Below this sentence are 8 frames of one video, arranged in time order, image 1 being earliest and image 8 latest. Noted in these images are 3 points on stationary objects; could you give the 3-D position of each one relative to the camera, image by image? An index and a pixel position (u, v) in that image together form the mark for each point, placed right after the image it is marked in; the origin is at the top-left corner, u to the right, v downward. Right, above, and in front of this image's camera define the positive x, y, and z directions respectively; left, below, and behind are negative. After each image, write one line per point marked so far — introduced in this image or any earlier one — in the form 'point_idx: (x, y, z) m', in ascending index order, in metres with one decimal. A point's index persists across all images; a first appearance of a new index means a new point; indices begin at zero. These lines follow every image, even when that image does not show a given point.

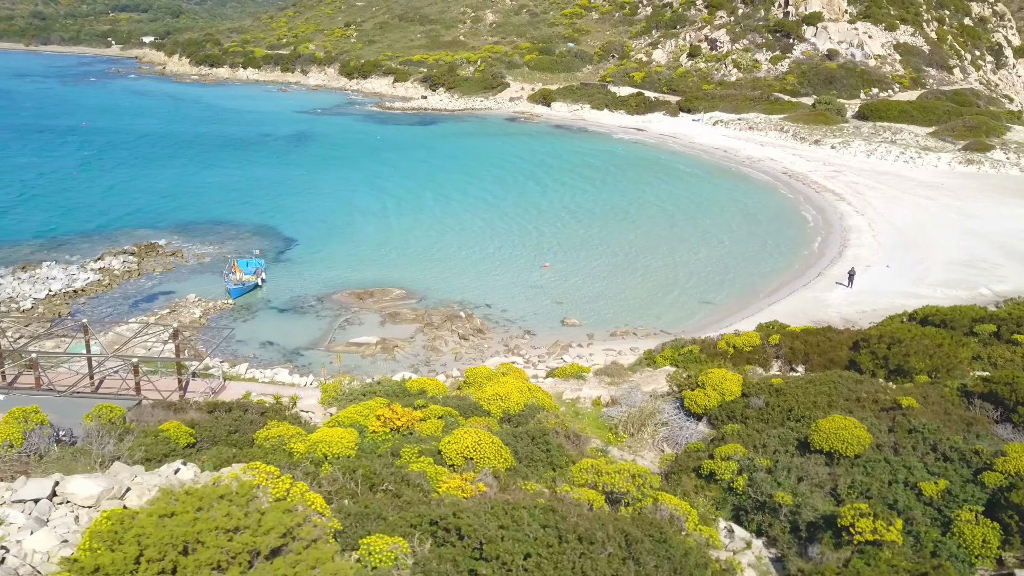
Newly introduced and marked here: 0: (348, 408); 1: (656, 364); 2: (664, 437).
0: (-2.5, -1.8, +11.9) m
1: (+3.1, -1.6, +16.8) m
2: (+2.4, -2.4, +12.7) m
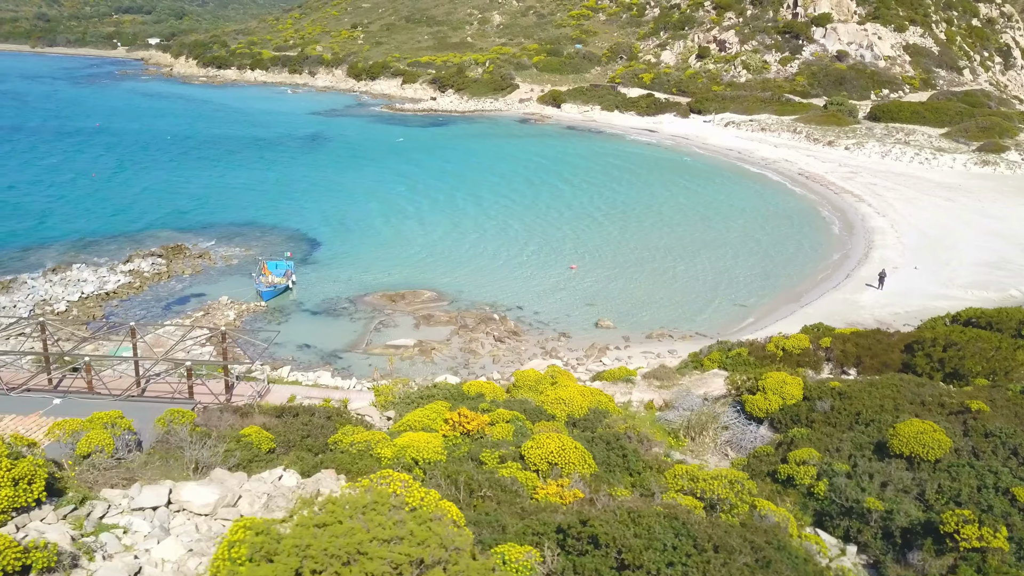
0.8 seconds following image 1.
0: (-1.5, -1.9, +11.8) m
1: (+4.1, -1.7, +16.7) m
2: (+3.4, -2.4, +12.6) m
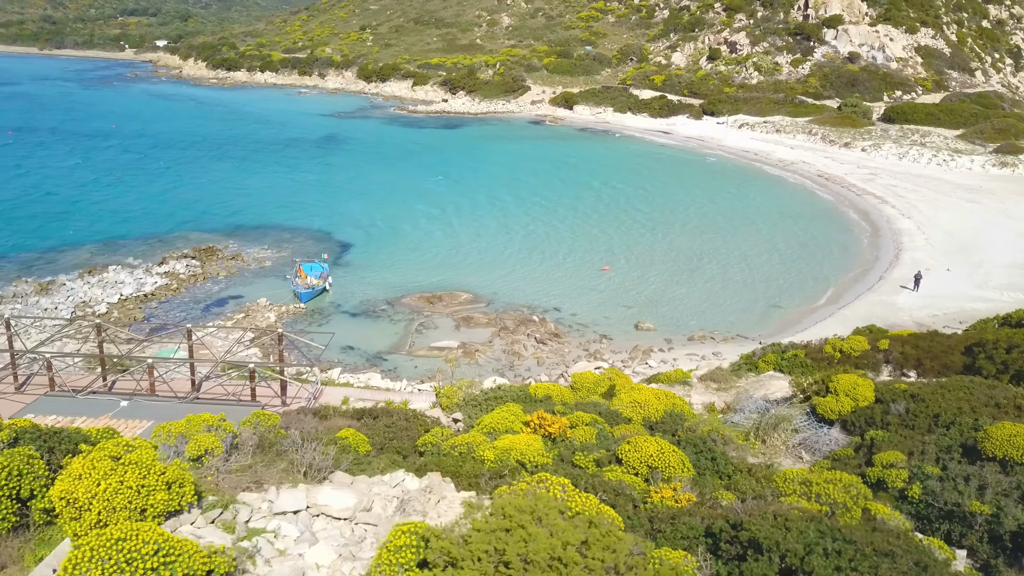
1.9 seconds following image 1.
0: (-0.3, -1.9, +11.7) m
1: (+5.2, -1.7, +16.6) m
2: (+4.5, -2.5, +12.5) m
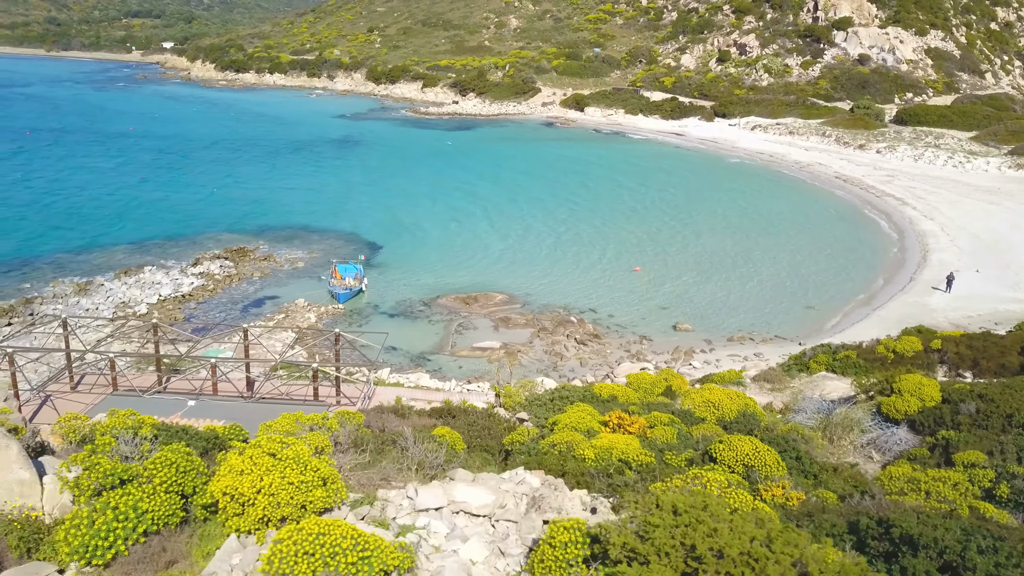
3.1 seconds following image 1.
0: (+0.8, -1.9, +11.8) m
1: (+6.3, -1.7, +16.6) m
2: (+5.7, -2.5, +12.5) m
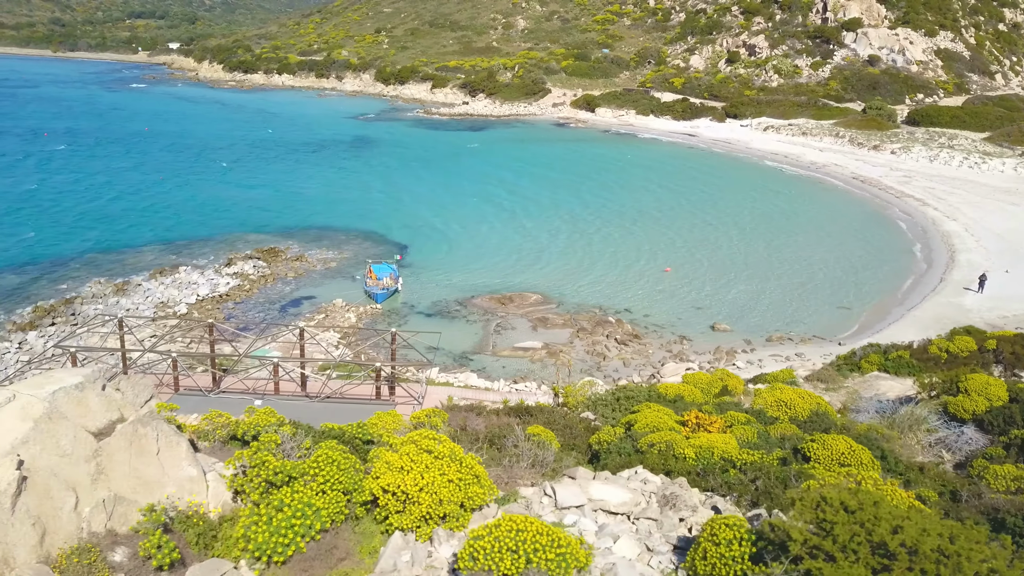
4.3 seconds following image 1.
0: (+1.9, -1.9, +11.8) m
1: (+7.4, -1.7, +16.7) m
2: (+6.8, -2.5, +12.5) m
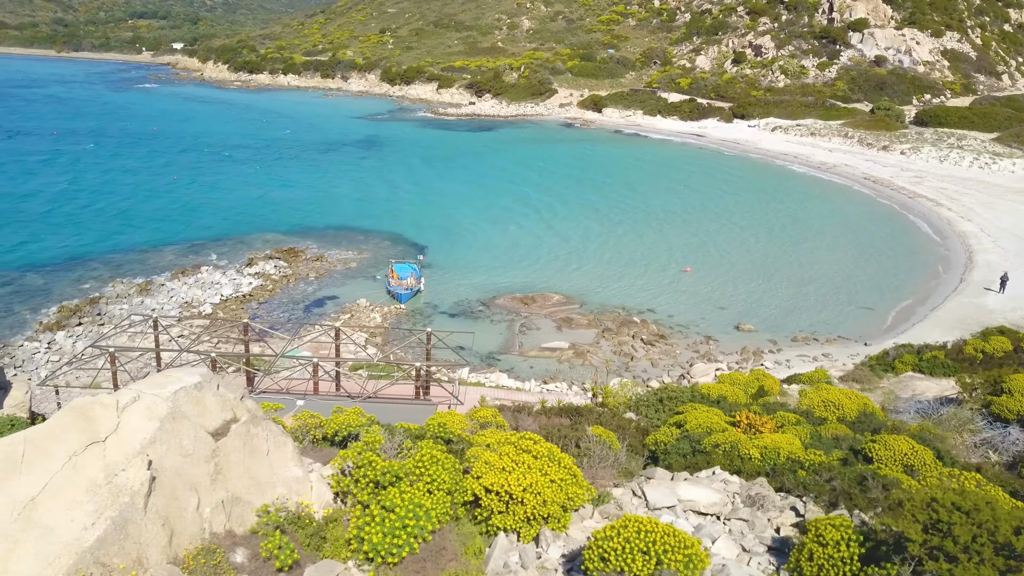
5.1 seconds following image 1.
0: (+2.6, -1.9, +11.8) m
1: (+8.1, -1.7, +16.6) m
2: (+7.5, -2.5, +12.5) m
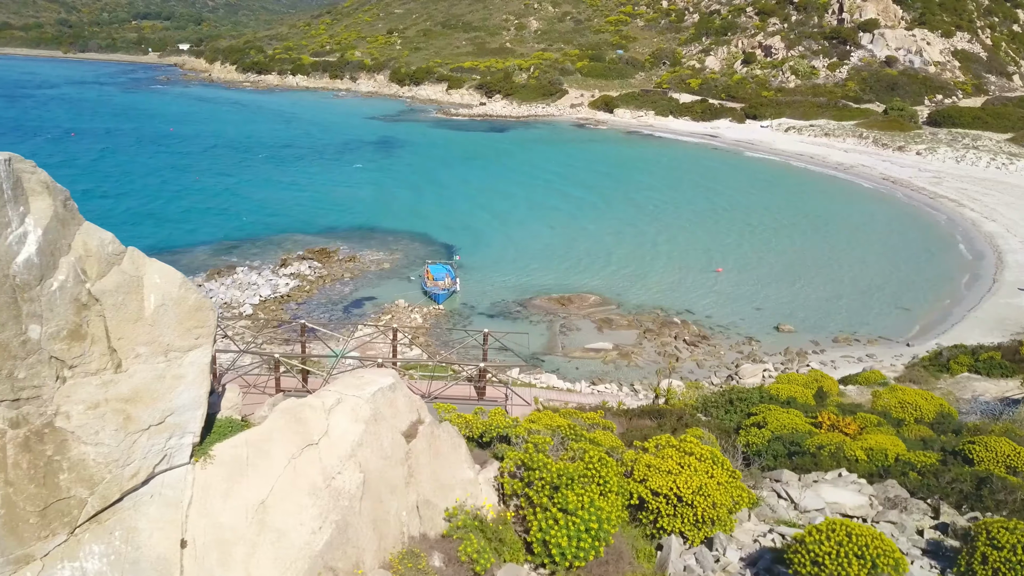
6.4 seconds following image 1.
0: (+3.7, -1.9, +11.7) m
1: (+9.3, -1.7, +16.6) m
2: (+8.6, -2.5, +12.4) m
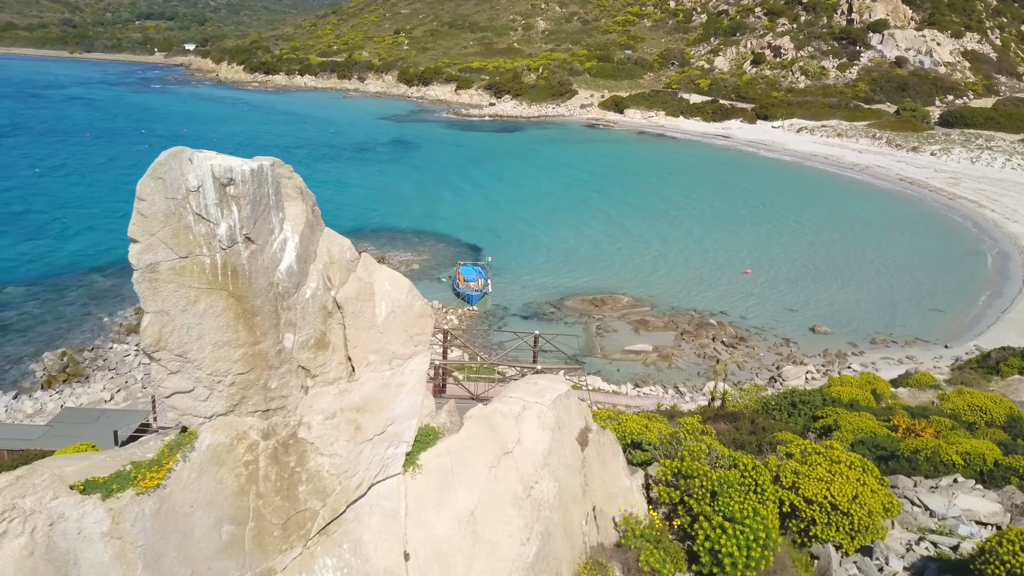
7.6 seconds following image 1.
0: (+4.7, -1.9, +11.6) m
1: (+10.3, -1.8, +16.5) m
2: (+9.6, -2.5, +12.4) m
